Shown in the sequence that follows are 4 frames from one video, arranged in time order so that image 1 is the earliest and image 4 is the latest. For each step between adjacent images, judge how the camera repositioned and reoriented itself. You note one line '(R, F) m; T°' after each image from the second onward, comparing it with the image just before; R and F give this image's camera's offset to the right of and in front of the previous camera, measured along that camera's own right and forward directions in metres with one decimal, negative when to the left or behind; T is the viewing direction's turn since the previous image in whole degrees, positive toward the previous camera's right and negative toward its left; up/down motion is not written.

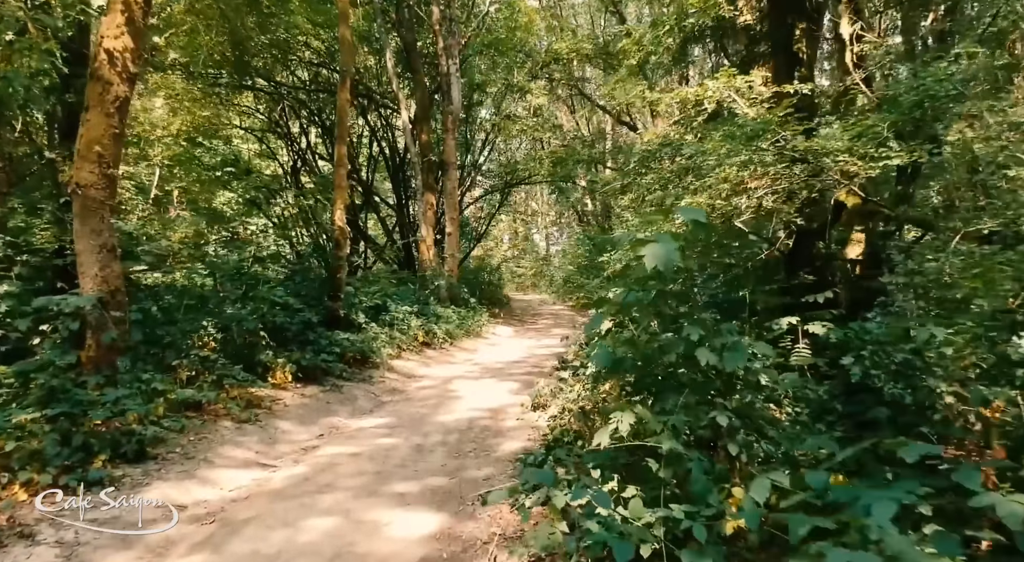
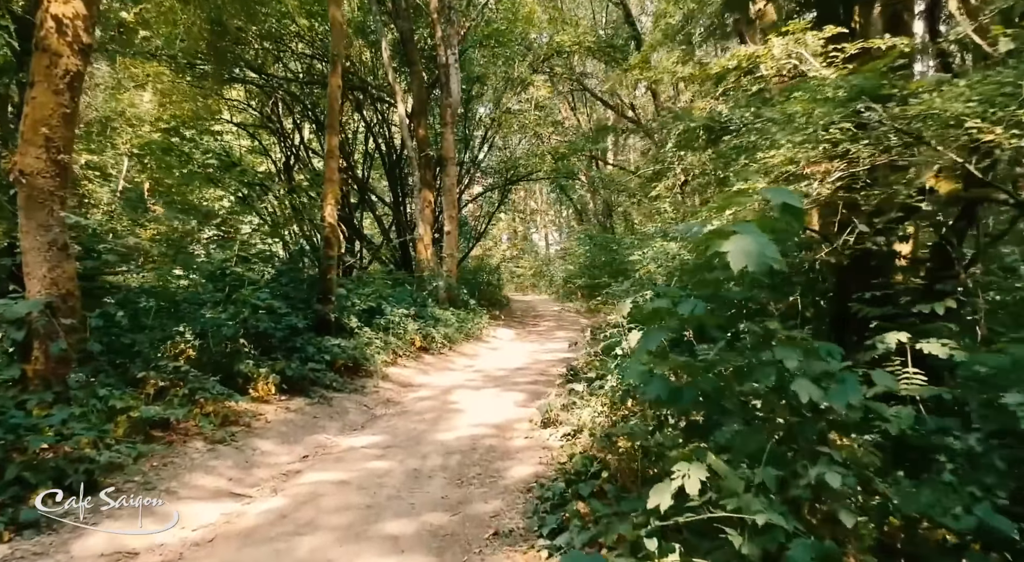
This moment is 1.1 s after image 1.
(-0.1, +0.8) m; 0°
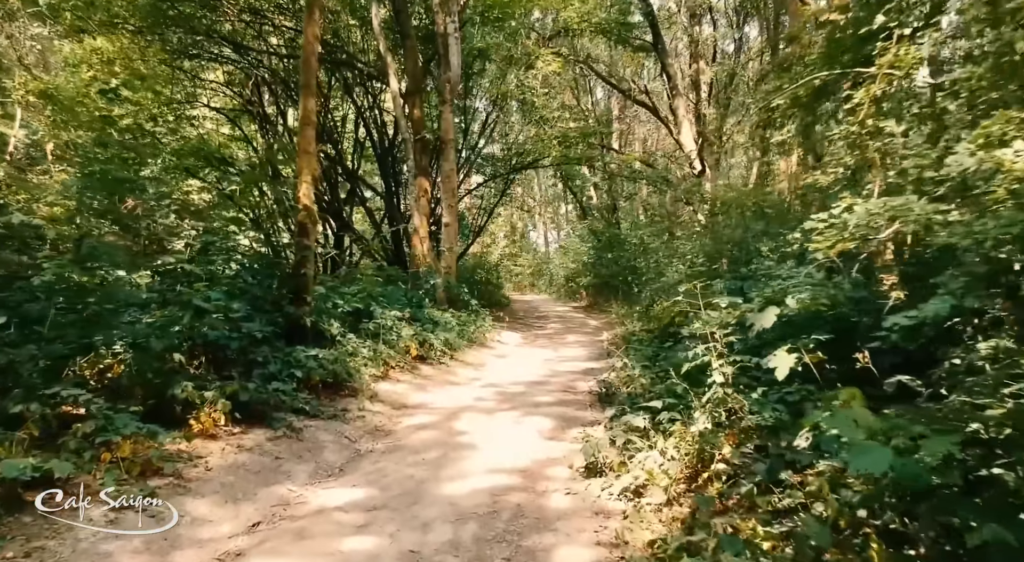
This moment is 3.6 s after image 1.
(-0.3, +1.9) m; +1°
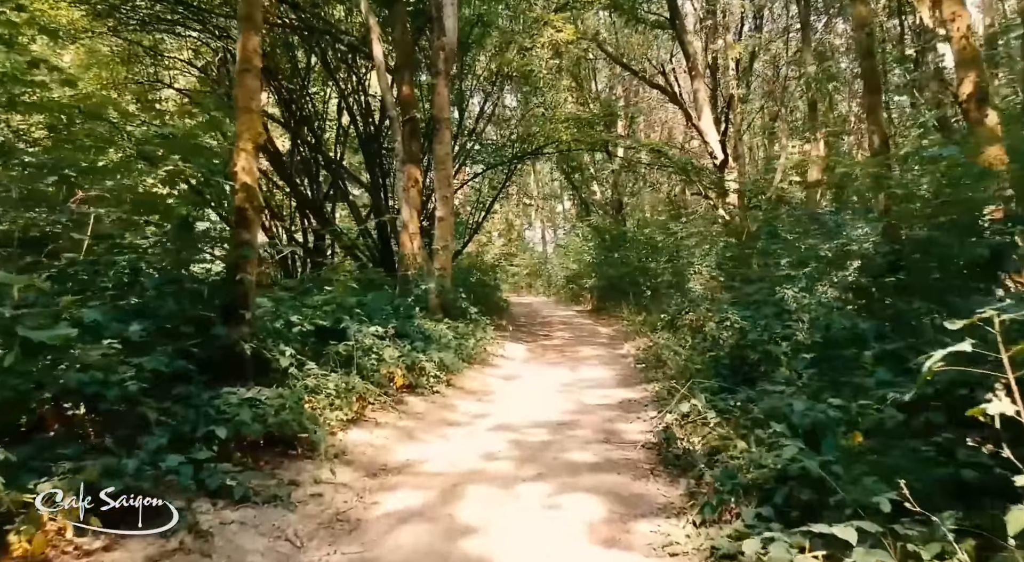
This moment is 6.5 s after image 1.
(-0.3, +2.3) m; +1°
